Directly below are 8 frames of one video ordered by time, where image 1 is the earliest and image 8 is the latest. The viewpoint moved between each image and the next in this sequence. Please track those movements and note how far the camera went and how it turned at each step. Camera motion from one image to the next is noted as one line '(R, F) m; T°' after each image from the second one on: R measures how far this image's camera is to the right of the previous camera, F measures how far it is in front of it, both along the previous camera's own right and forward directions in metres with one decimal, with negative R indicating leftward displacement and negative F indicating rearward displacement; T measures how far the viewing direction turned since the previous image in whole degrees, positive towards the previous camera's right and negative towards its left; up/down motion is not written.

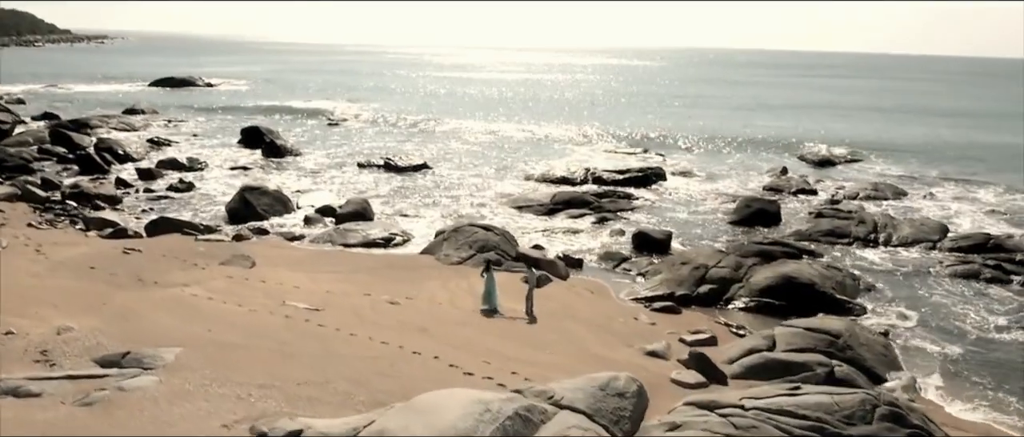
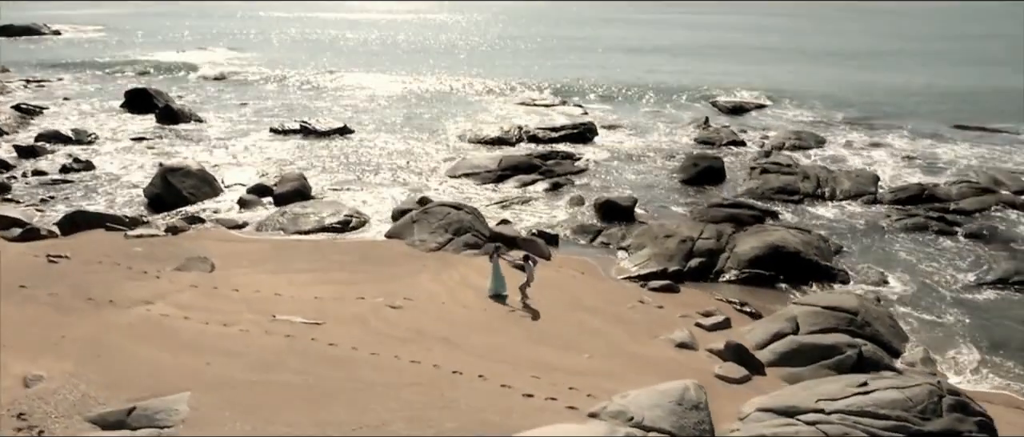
(-2.3, +1.2) m; +10°
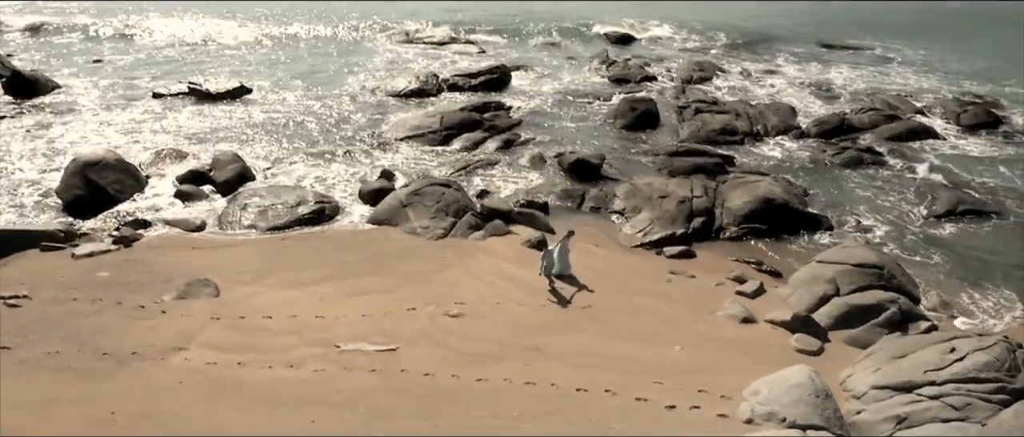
(-3.7, +1.1) m; +13°
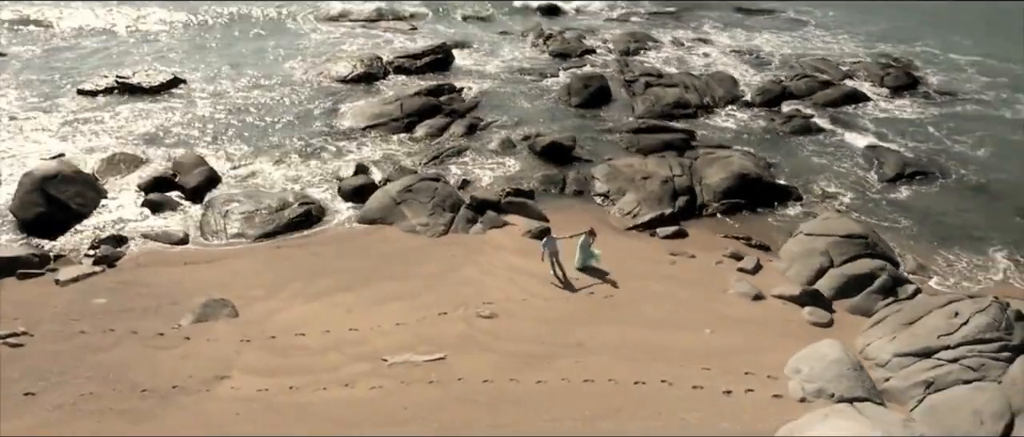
(-2.0, 0.0) m; +8°
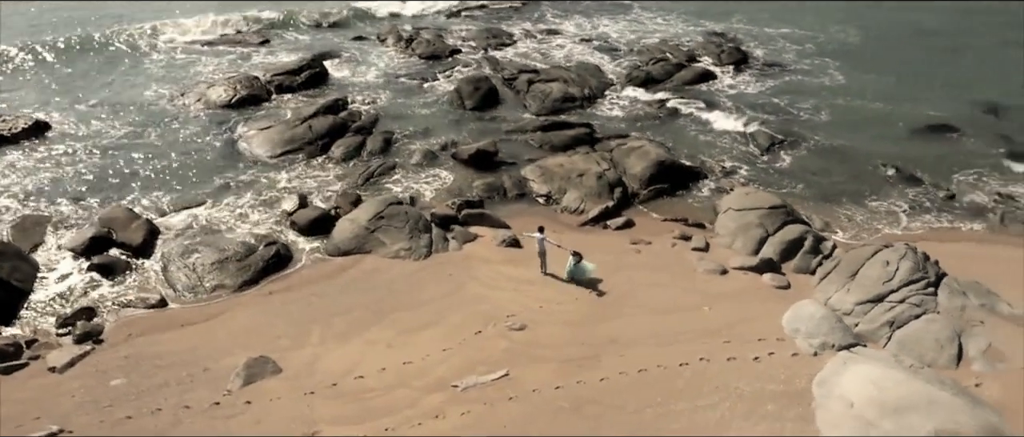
(-3.7, -0.5) m; +15°
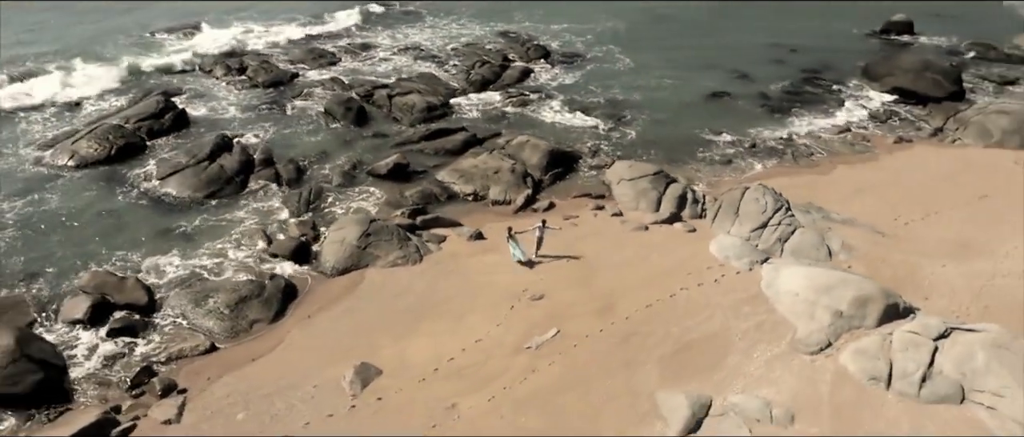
(-5.8, -2.3) m; +20°
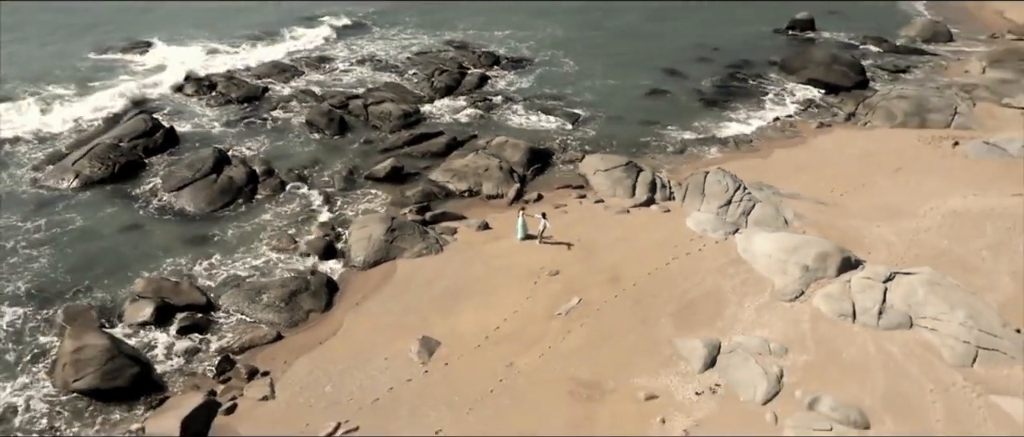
(-2.7, -2.5) m; +7°
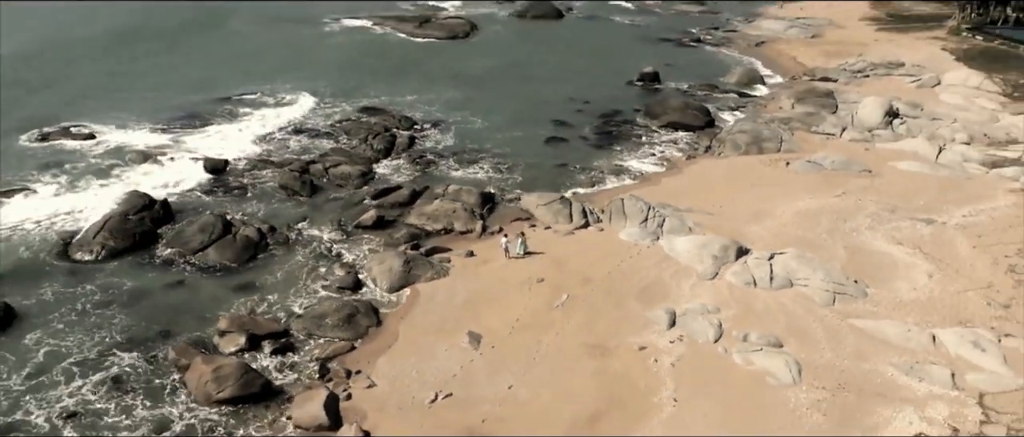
(-5.2, -6.0) m; +12°
